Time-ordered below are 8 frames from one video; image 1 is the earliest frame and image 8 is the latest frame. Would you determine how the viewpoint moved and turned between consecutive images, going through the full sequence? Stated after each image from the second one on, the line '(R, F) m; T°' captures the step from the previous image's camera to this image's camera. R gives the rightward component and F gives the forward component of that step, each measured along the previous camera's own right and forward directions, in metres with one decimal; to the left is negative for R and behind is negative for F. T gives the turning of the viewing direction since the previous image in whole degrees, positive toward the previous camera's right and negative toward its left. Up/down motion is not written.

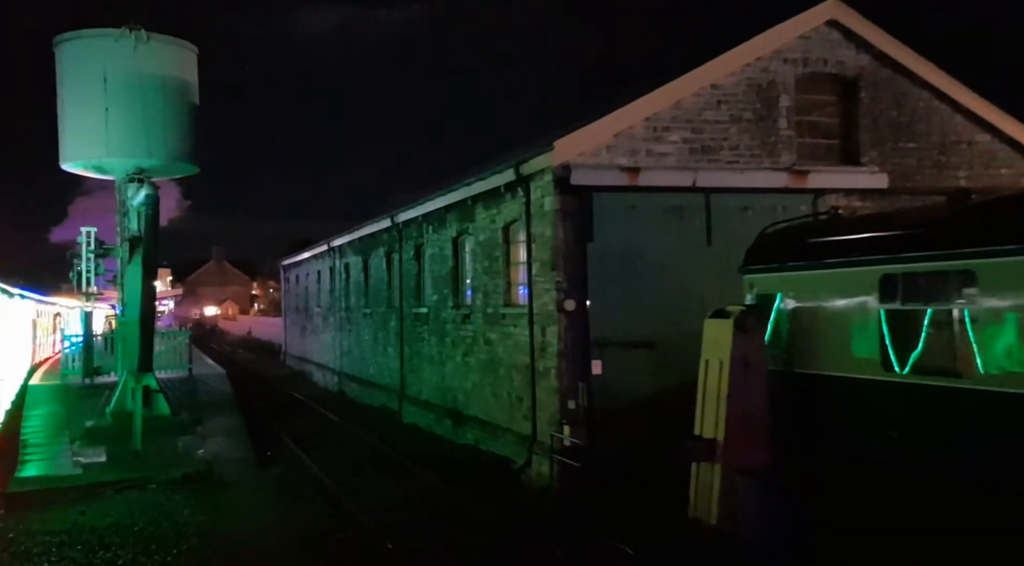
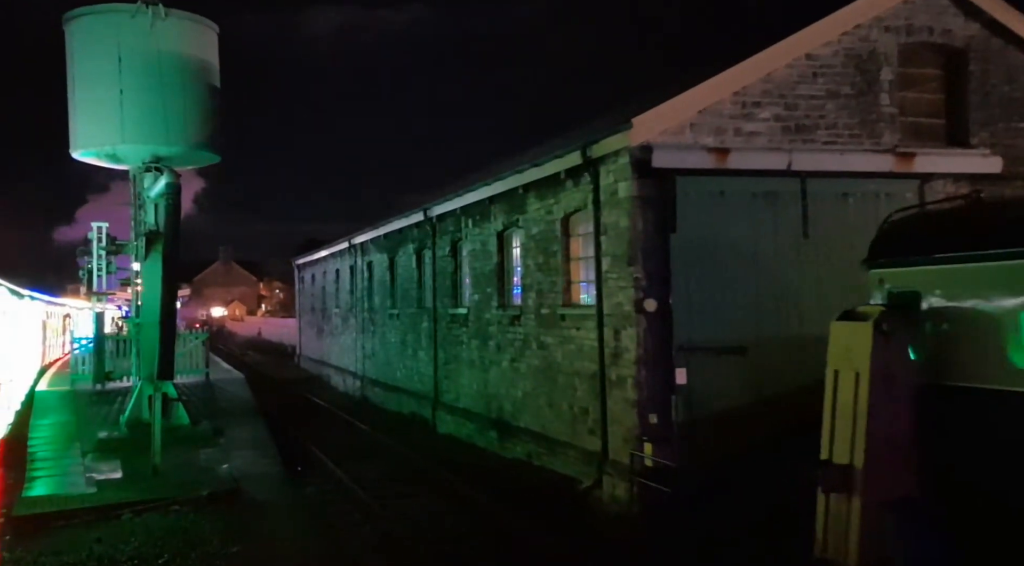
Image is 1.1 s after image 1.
(-0.7, +1.3) m; 0°
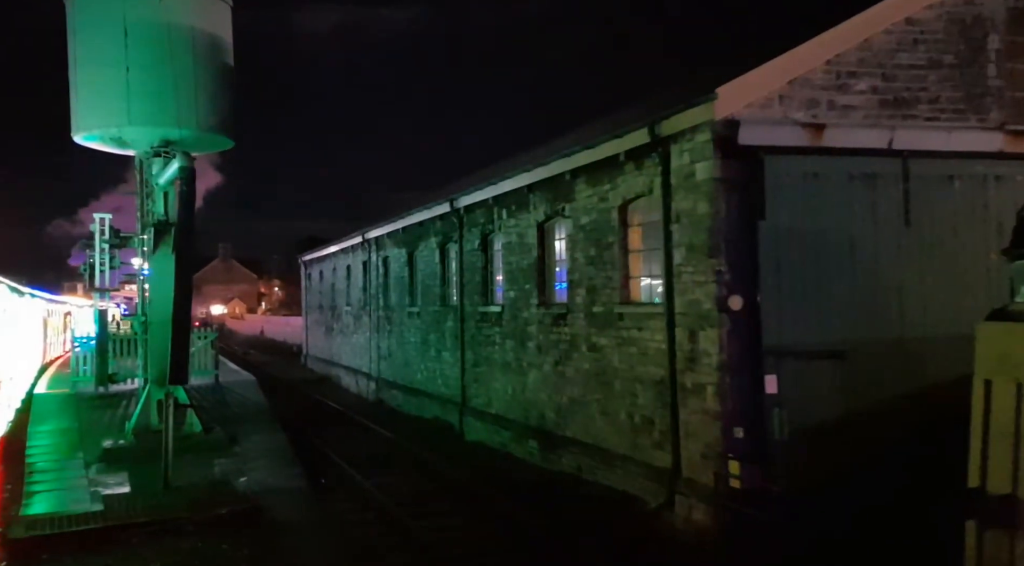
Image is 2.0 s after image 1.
(-0.6, +1.1) m; 0°
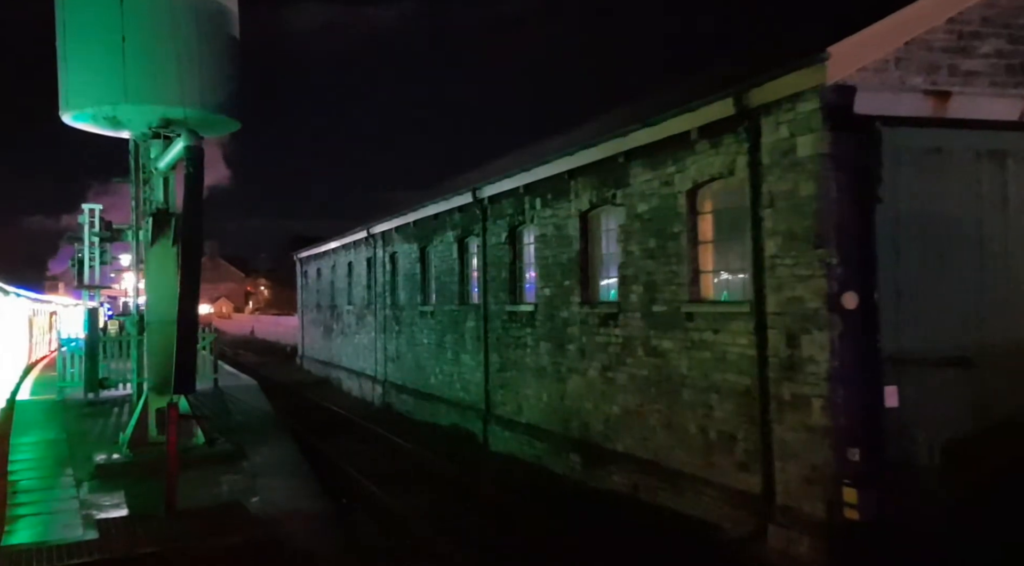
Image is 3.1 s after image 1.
(-0.7, +1.2) m; +1°
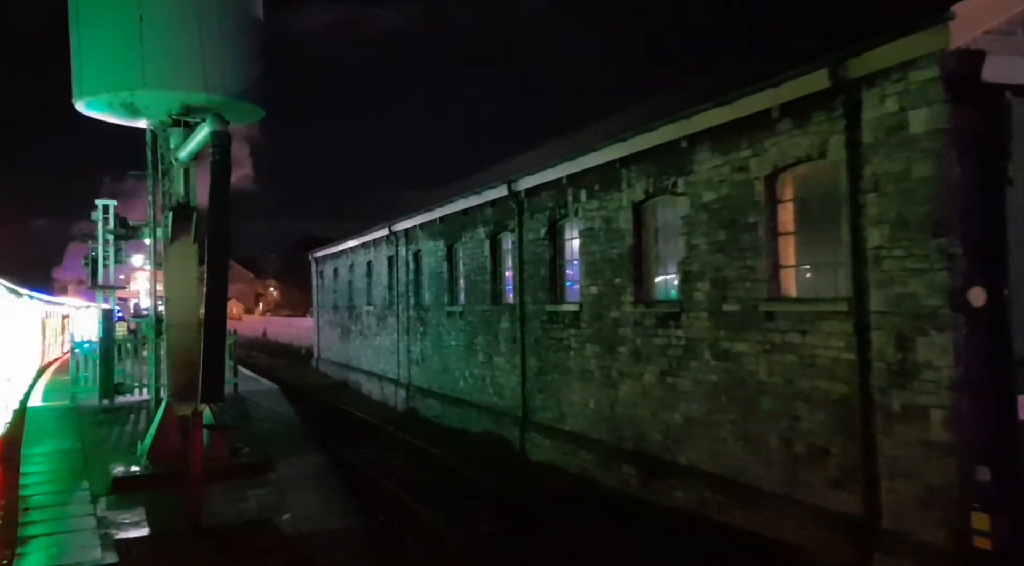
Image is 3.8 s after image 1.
(-0.5, +0.8) m; -1°
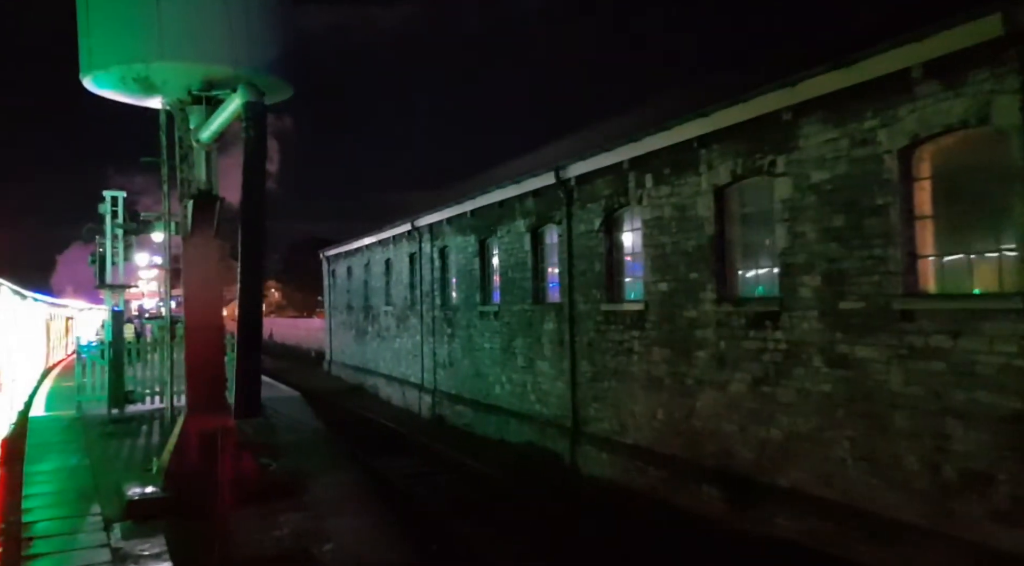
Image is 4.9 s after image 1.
(-0.7, +1.2) m; 0°
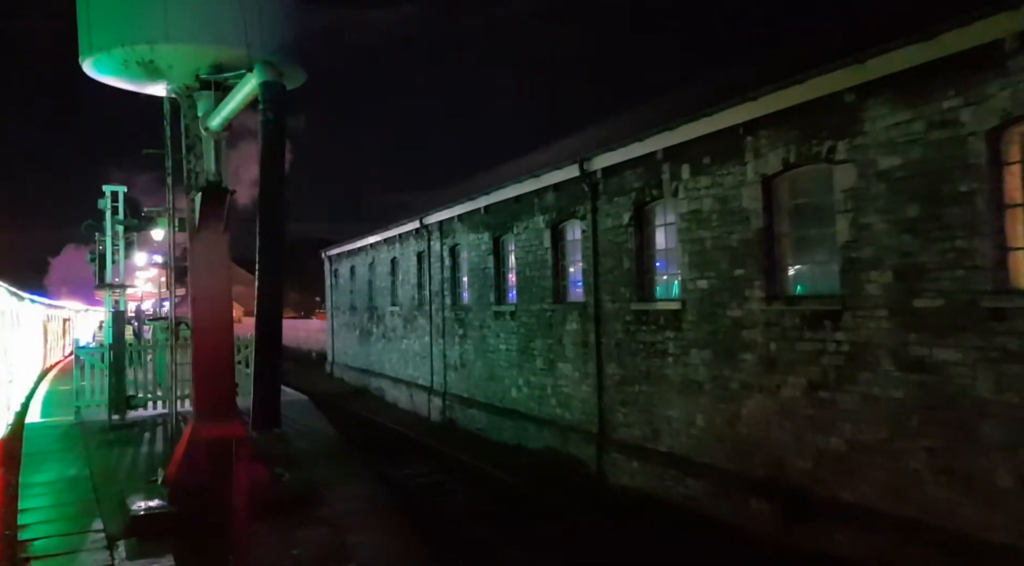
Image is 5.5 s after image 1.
(-0.4, +0.6) m; 0°
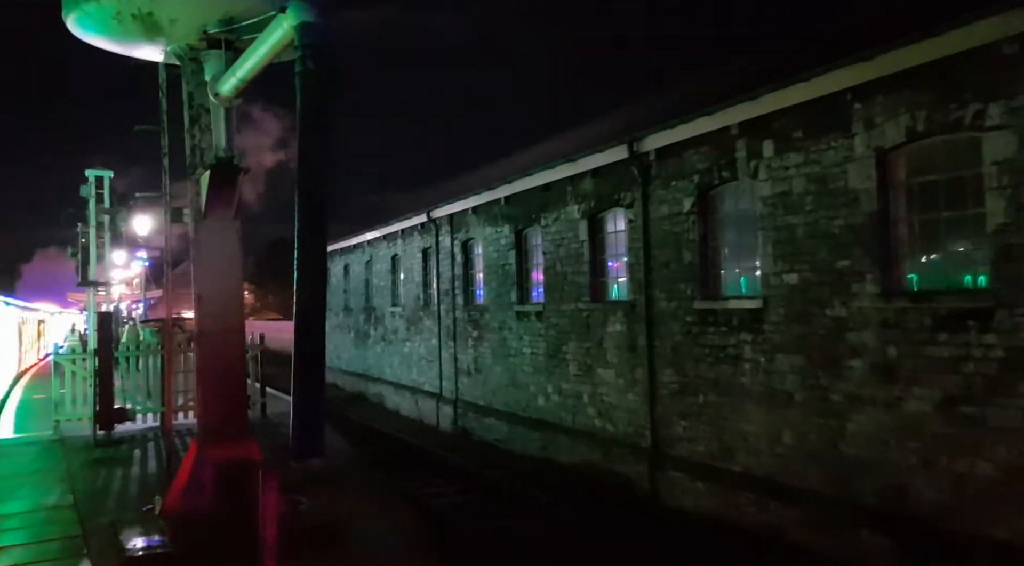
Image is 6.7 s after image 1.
(-0.8, +1.3) m; +1°
